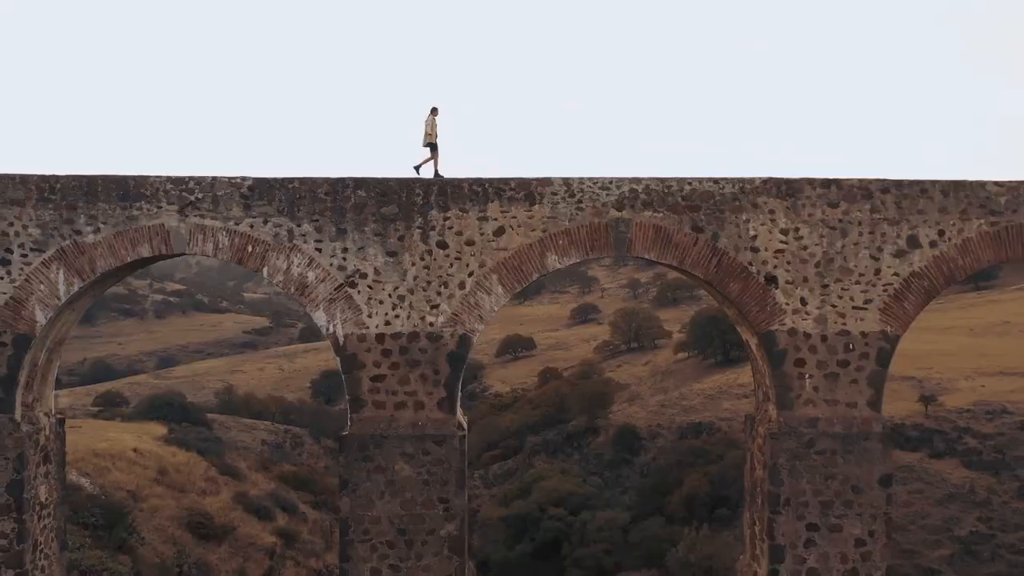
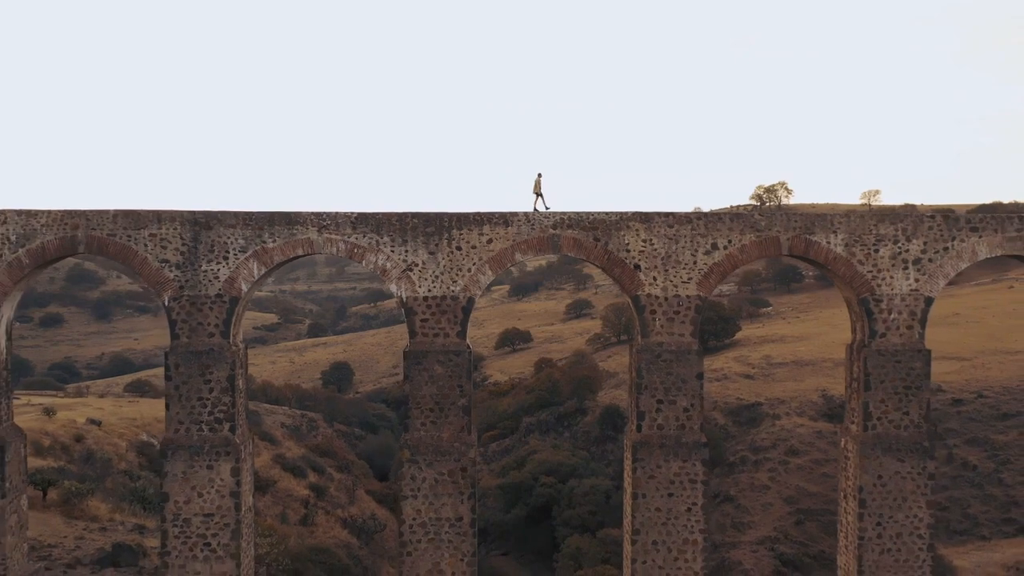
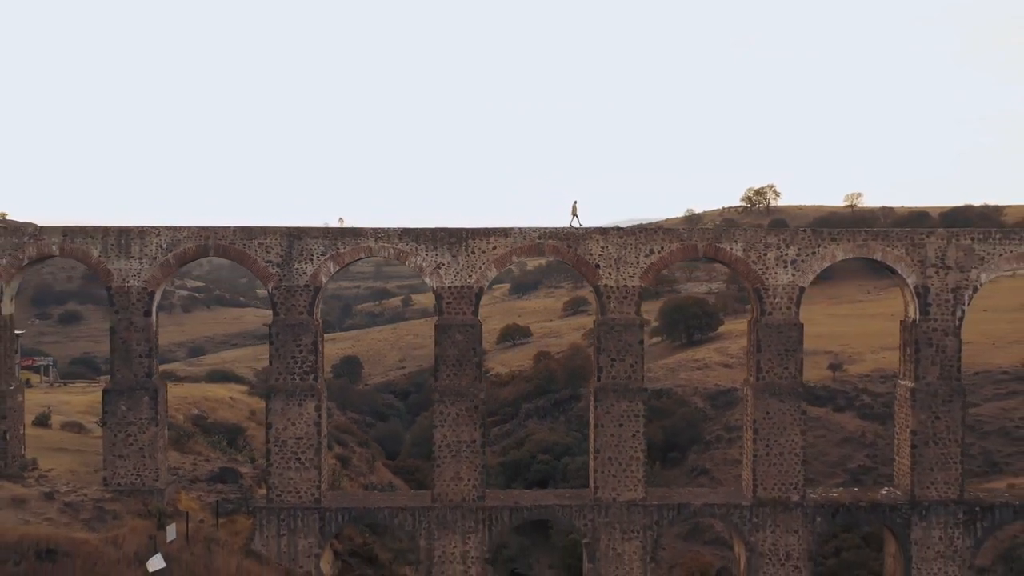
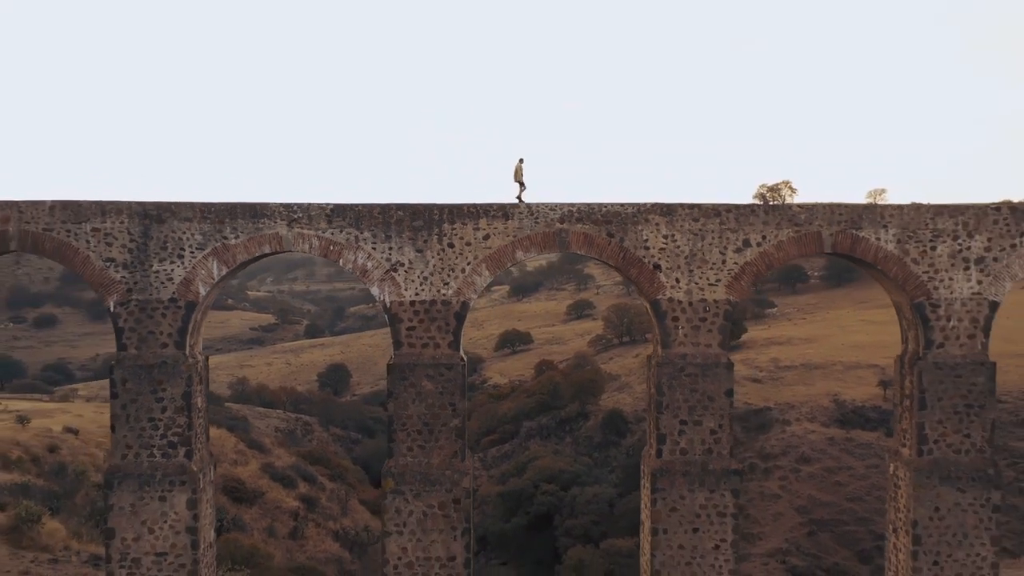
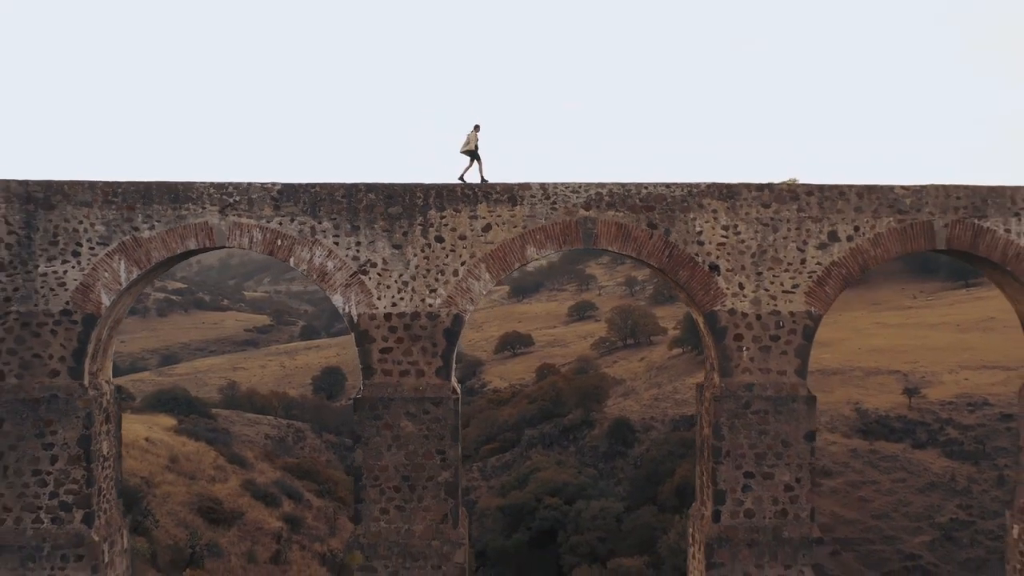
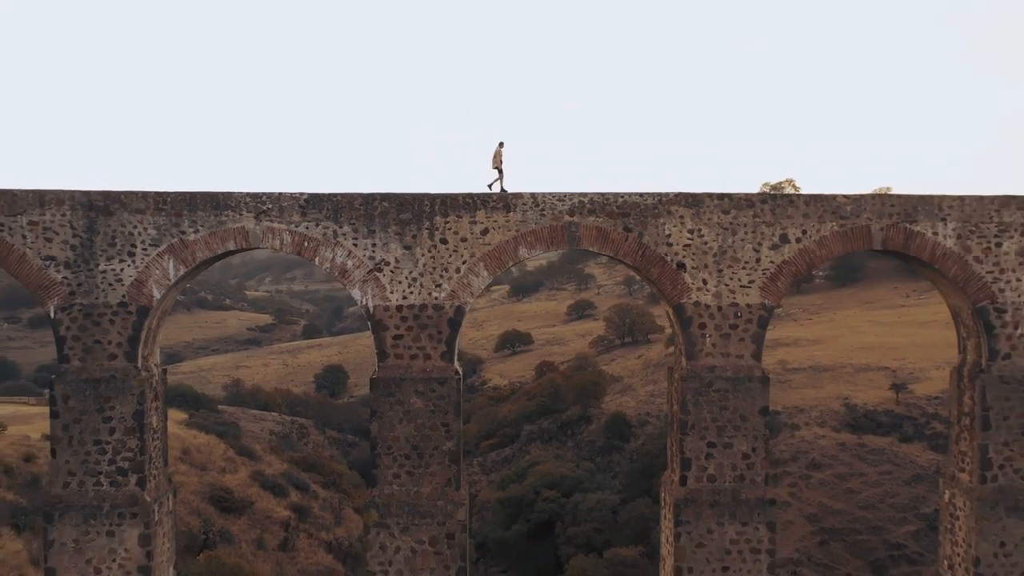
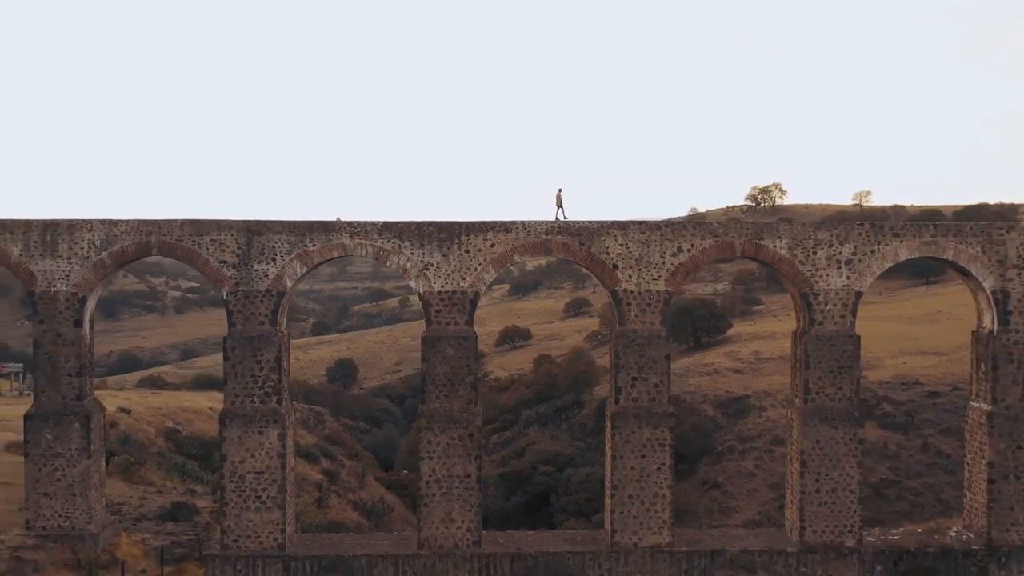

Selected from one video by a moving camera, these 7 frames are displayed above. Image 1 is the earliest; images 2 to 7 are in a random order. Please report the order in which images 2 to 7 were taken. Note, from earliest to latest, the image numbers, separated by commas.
5, 6, 4, 2, 7, 3
